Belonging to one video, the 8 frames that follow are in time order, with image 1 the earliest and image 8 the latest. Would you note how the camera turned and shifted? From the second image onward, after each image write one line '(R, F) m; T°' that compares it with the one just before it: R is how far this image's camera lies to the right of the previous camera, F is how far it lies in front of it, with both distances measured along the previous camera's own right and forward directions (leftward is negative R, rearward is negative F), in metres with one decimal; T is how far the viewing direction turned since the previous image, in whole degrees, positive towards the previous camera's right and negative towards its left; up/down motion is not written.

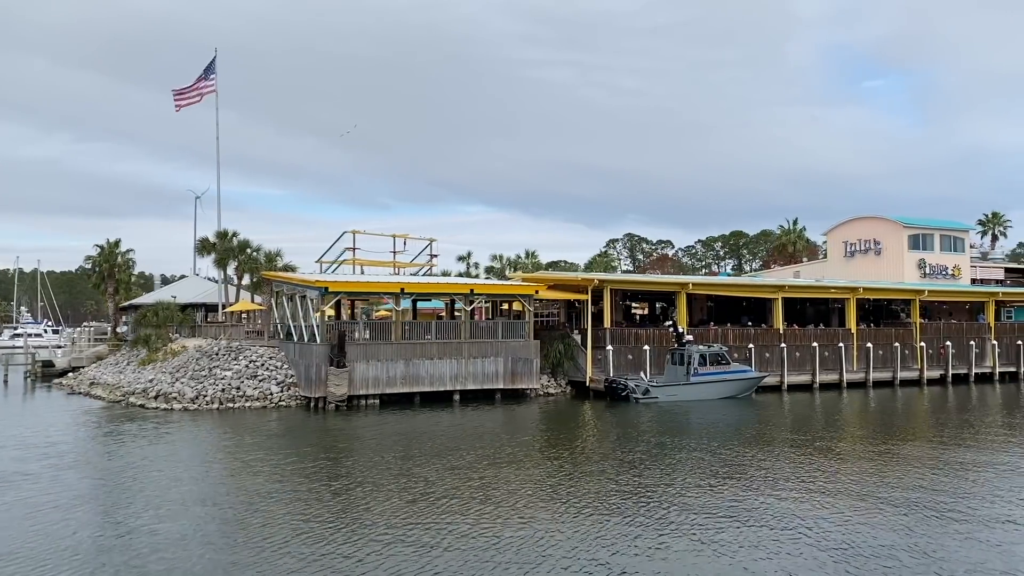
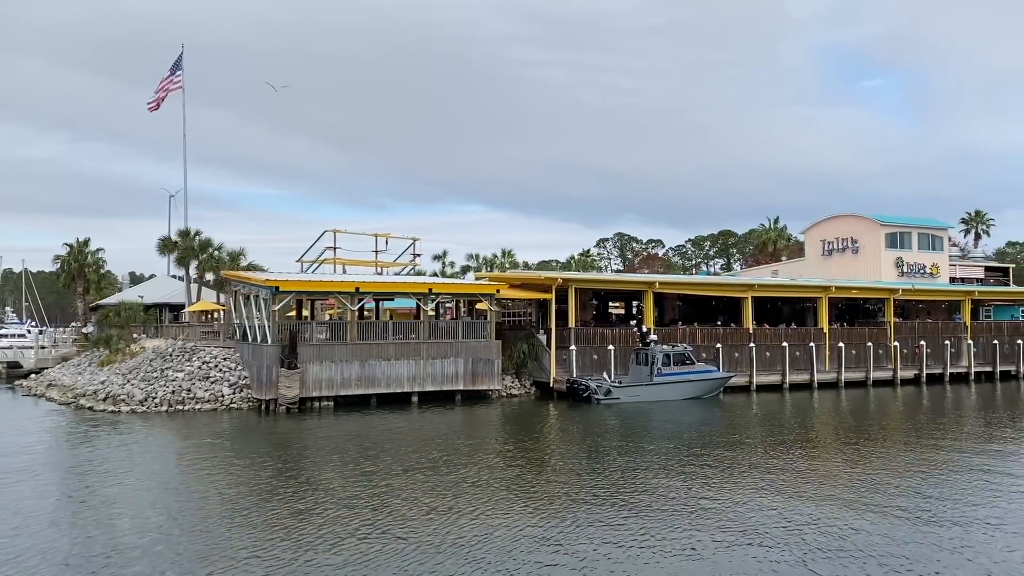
(+1.2, +0.5) m; 0°
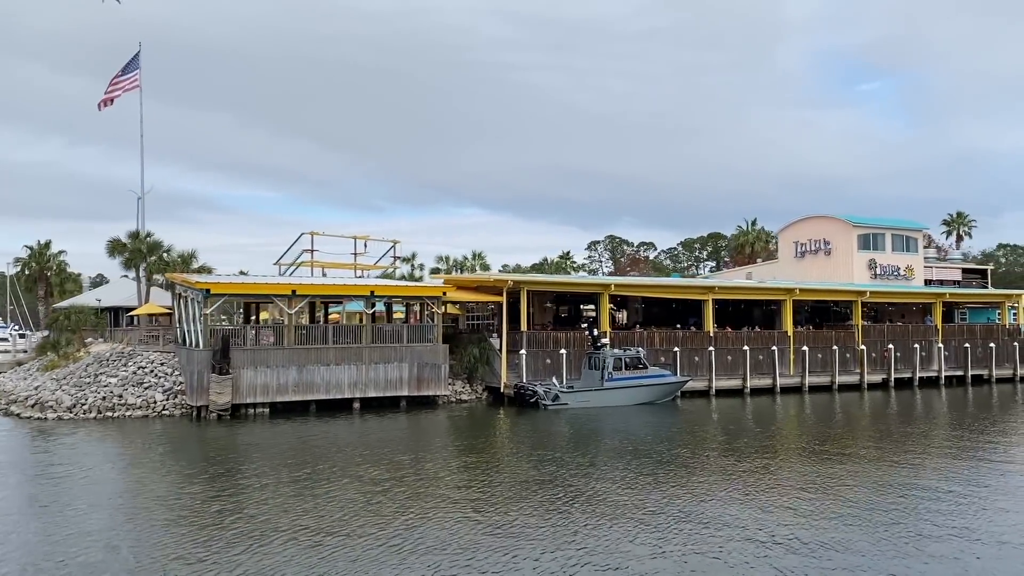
(+1.7, +0.6) m; 0°
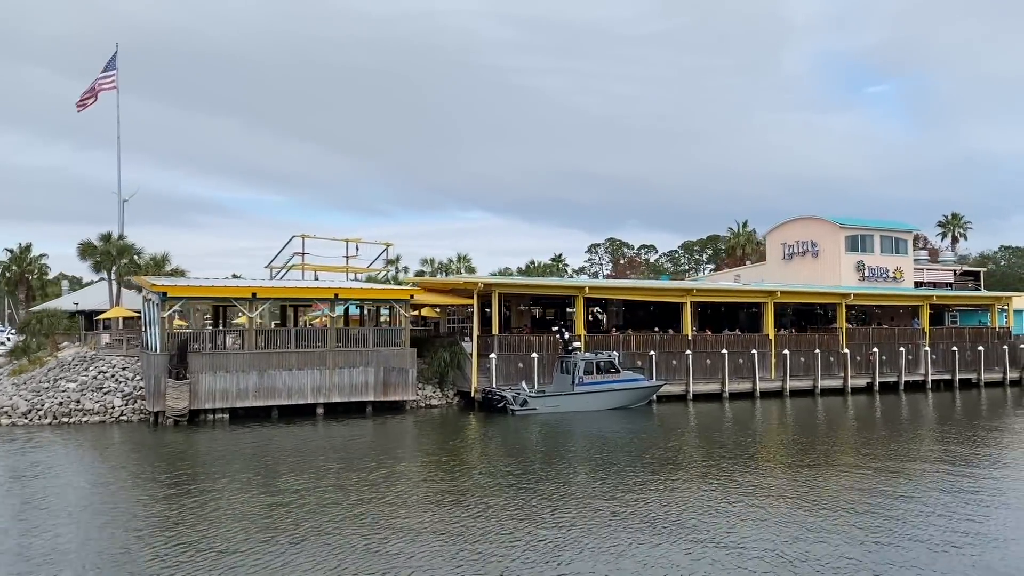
(+1.1, +0.4) m; 0°
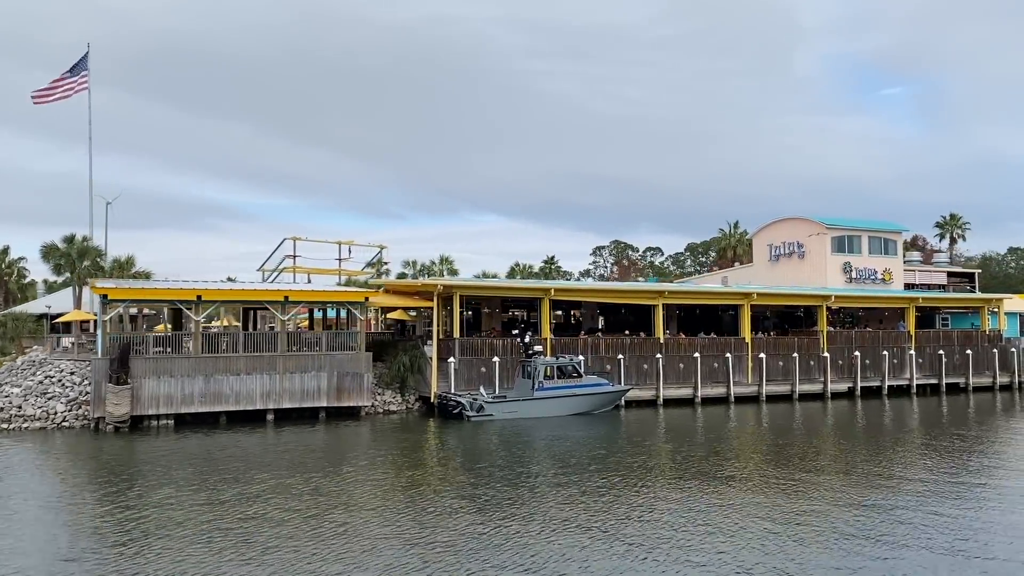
(+1.6, +0.6) m; -1°
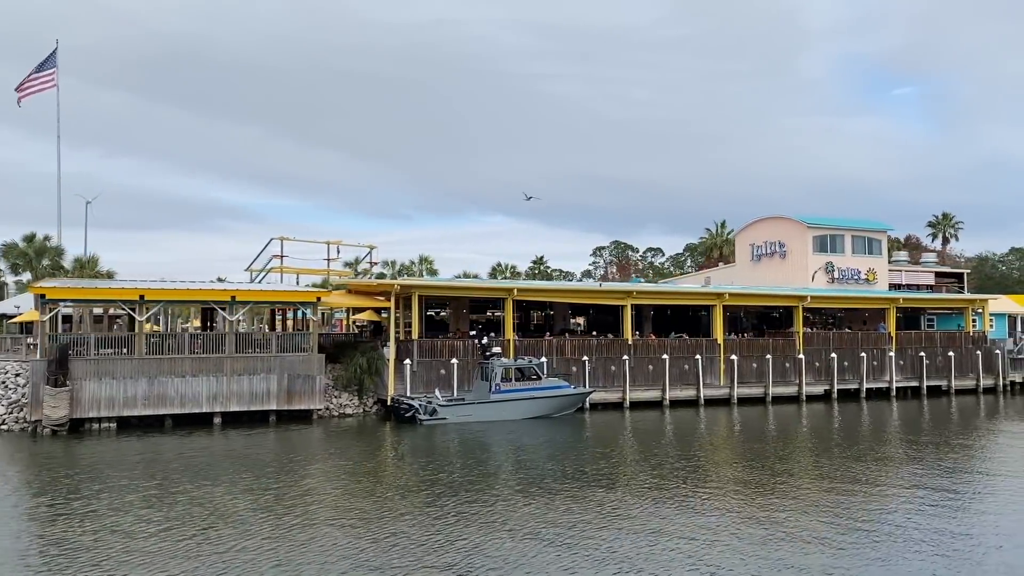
(+1.5, +0.6) m; 0°
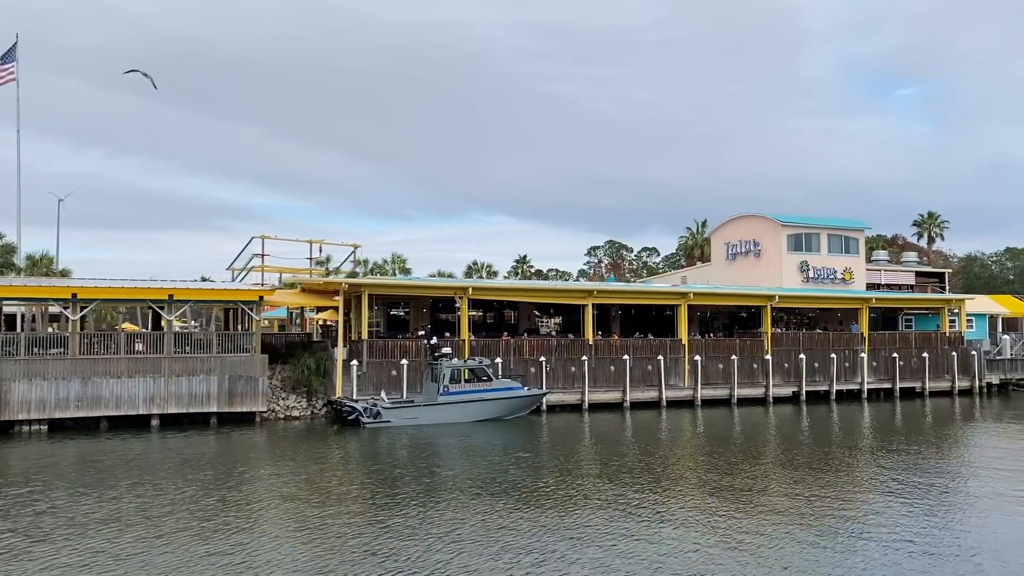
(+1.5, +0.6) m; 0°
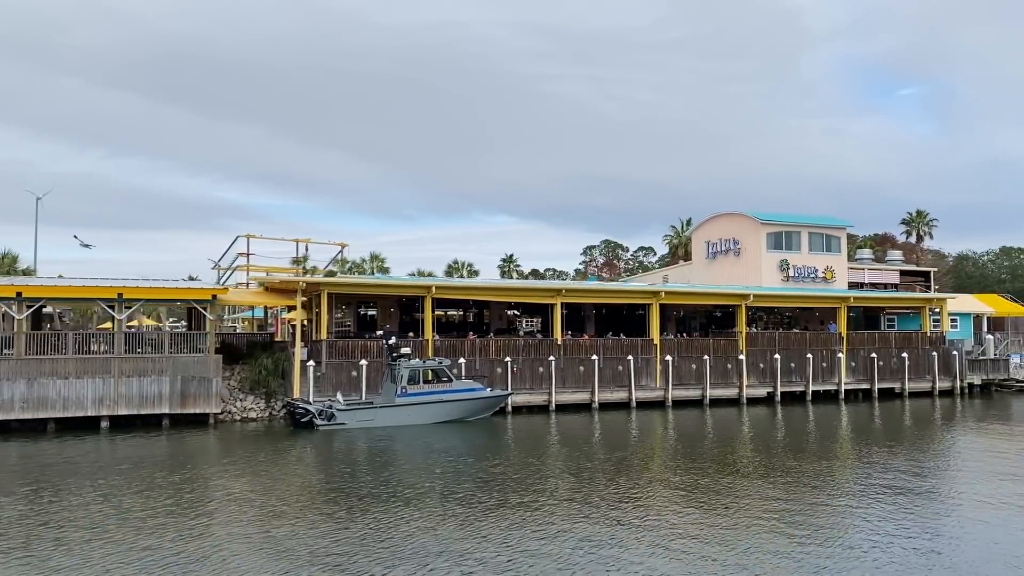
(+1.1, +0.4) m; 0°
